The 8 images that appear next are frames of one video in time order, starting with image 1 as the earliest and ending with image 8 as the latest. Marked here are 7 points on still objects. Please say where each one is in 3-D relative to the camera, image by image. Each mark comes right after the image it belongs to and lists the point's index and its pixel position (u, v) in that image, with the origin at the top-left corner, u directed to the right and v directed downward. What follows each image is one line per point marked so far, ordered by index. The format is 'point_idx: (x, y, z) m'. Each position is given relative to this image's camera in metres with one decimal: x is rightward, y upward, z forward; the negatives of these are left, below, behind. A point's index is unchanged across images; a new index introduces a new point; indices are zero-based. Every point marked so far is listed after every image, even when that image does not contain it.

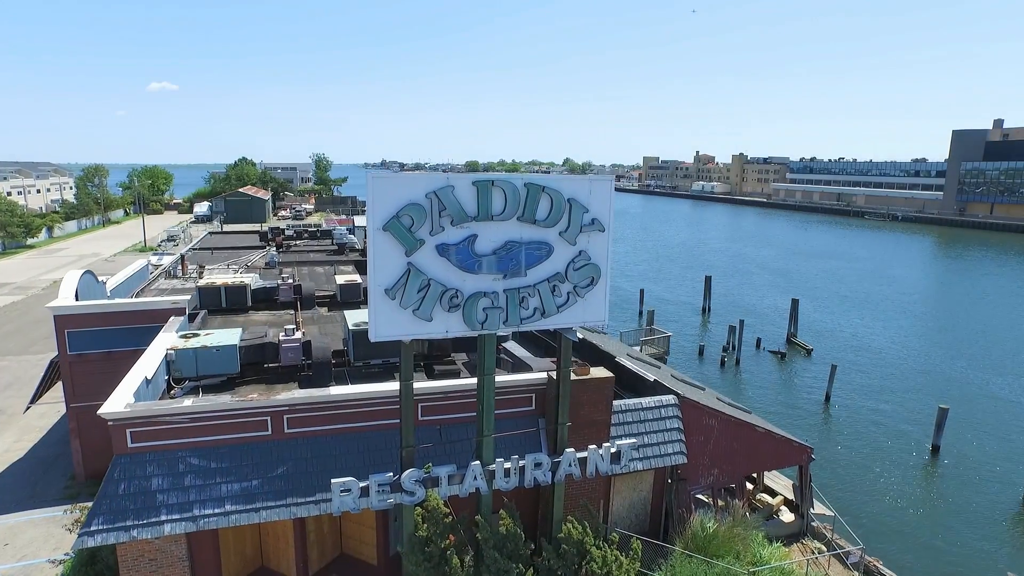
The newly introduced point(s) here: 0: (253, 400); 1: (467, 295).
0: (-4.1, -1.8, +9.9) m
1: (-0.6, -0.1, +7.6) m
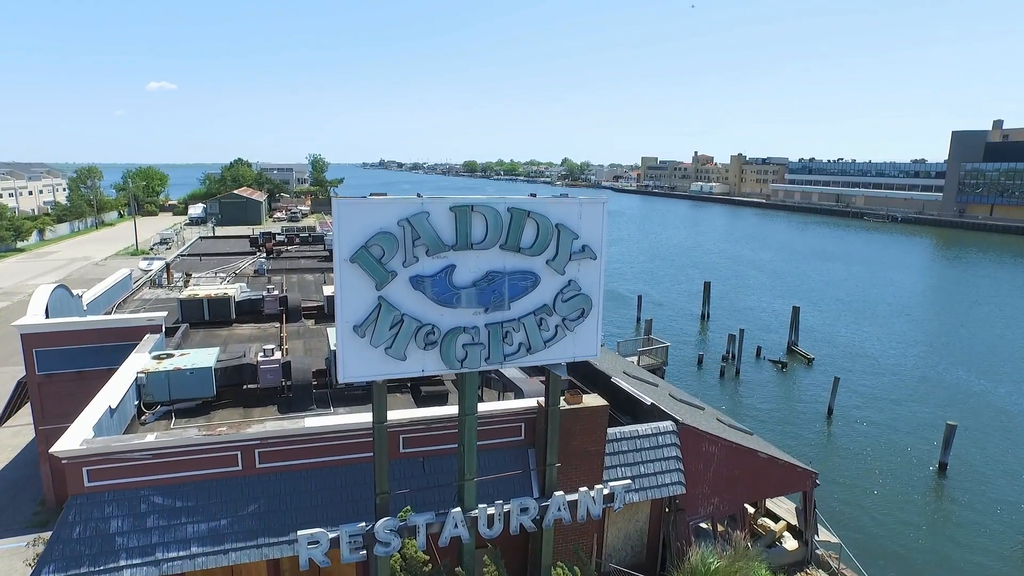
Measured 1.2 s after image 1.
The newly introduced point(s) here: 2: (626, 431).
0: (-4.3, -2.1, +9.2) m
1: (-0.8, -0.5, +7.0) m
2: (+2.1, -2.6, +11.4) m
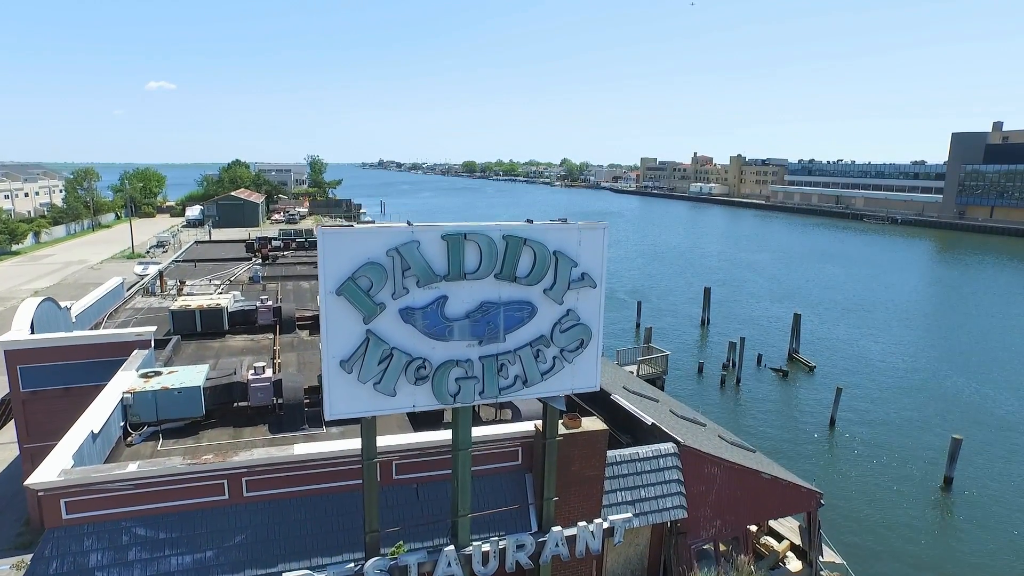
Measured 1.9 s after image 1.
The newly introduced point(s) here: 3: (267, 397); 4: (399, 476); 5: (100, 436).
0: (-4.3, -2.5, +8.9) m
1: (-0.8, -0.8, +6.6) m
2: (+2.0, -2.9, +11.1) m
3: (-5.0, -2.2, +12.7) m
4: (-1.7, -2.8, +9.3) m
5: (-6.6, -2.4, +10.0) m
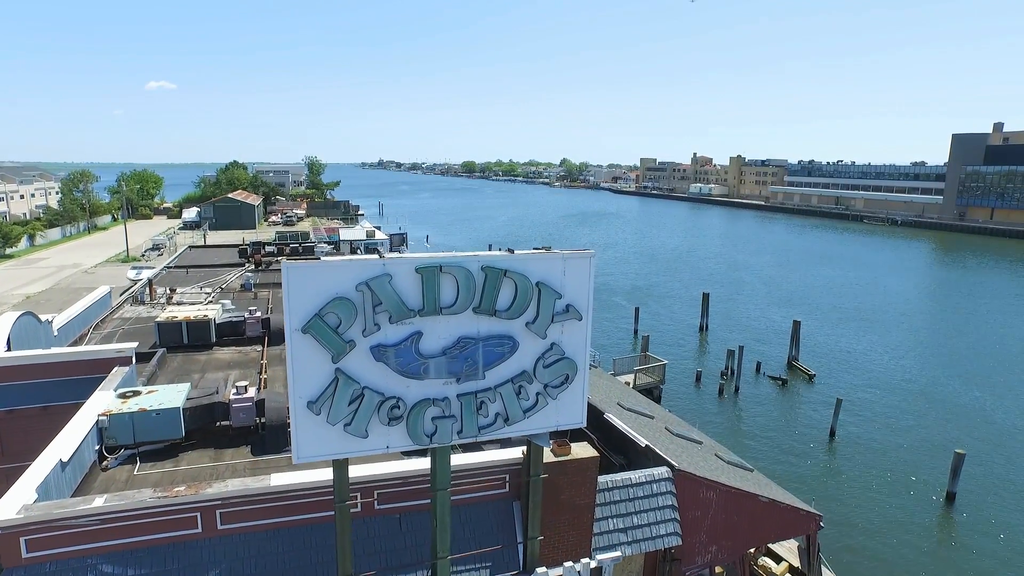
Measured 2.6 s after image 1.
0: (-4.5, -2.8, +8.5) m
1: (-1.0, -1.2, +6.3) m
2: (+1.8, -3.3, +10.7) m
3: (-5.2, -2.5, +12.3) m
4: (-1.9, -3.1, +8.9) m
5: (-6.8, -2.7, +9.7) m
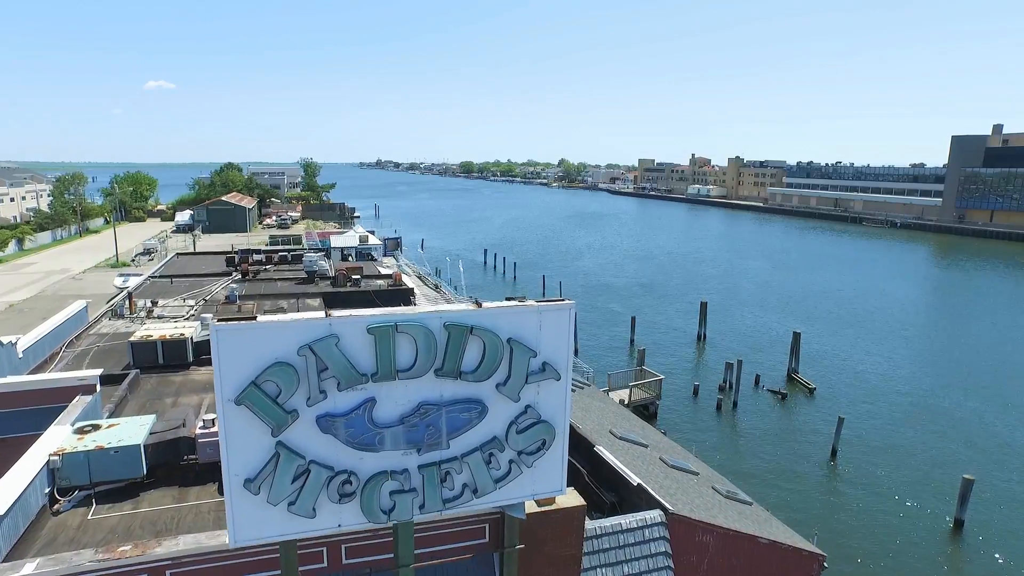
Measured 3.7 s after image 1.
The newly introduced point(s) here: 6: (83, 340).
0: (-4.8, -3.3, +7.8) m
1: (-1.3, -1.7, +5.5) m
2: (+1.5, -3.8, +10.0) m
3: (-5.4, -3.0, +11.5) m
4: (-2.1, -3.6, +8.2) m
5: (-7.1, -3.2, +8.9) m
6: (-13.5, -1.7, +19.7) m
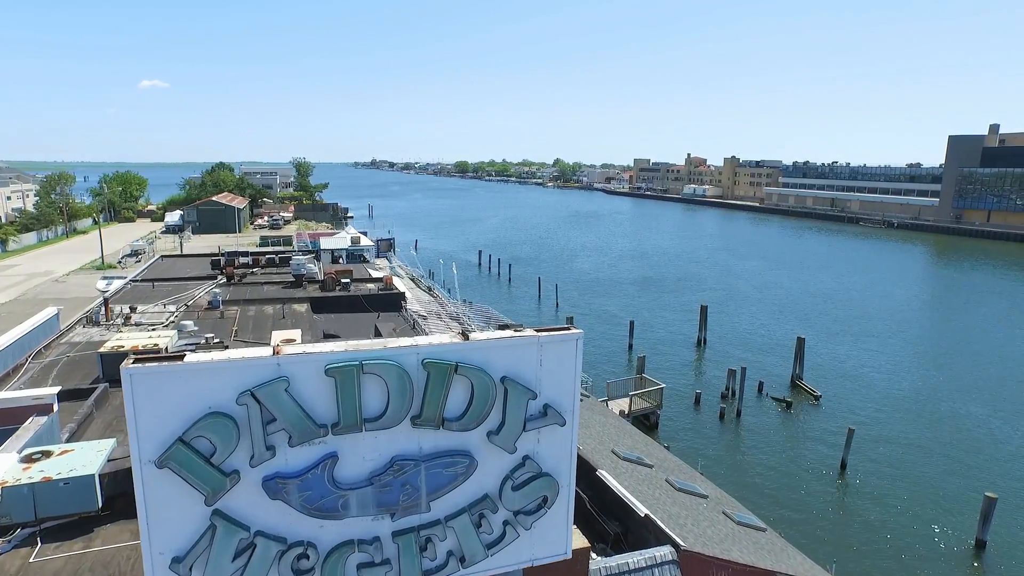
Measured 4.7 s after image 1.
0: (-4.9, -3.5, +6.7) m
1: (-1.3, -1.9, +4.5) m
2: (+1.4, -4.0, +9.0) m
3: (-5.5, -3.2, +10.5) m
4: (-2.2, -3.8, +7.2) m
5: (-7.2, -3.4, +7.8) m
6: (-13.6, -1.9, +18.6) m
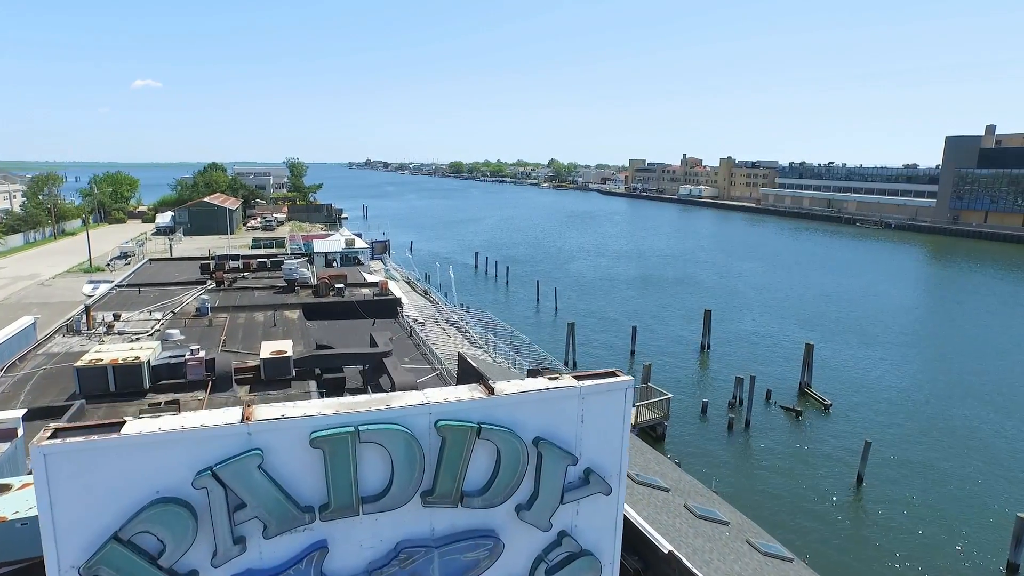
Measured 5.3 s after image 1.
0: (-4.7, -3.7, +5.7) m
1: (-1.1, -2.1, +3.6) m
2: (+1.6, -4.2, +8.1) m
3: (-5.4, -3.5, +9.5) m
4: (-2.0, -4.1, +6.2) m
5: (-7.0, -3.6, +6.8) m
6: (-13.5, -2.1, +17.6) m
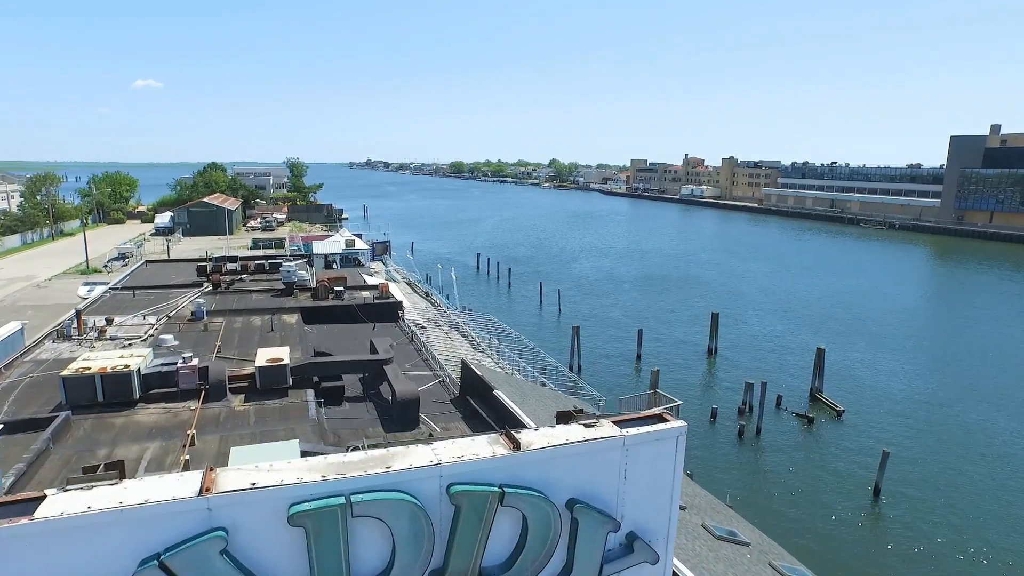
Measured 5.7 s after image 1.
0: (-4.5, -3.9, +5.1) m
1: (-1.0, -2.2, +2.9) m
2: (+1.8, -4.3, +7.4) m
3: (-5.2, -3.6, +8.8) m
4: (-1.9, -4.2, +5.5) m
5: (-6.8, -3.8, +6.2) m
6: (-13.4, -2.2, +16.9) m
